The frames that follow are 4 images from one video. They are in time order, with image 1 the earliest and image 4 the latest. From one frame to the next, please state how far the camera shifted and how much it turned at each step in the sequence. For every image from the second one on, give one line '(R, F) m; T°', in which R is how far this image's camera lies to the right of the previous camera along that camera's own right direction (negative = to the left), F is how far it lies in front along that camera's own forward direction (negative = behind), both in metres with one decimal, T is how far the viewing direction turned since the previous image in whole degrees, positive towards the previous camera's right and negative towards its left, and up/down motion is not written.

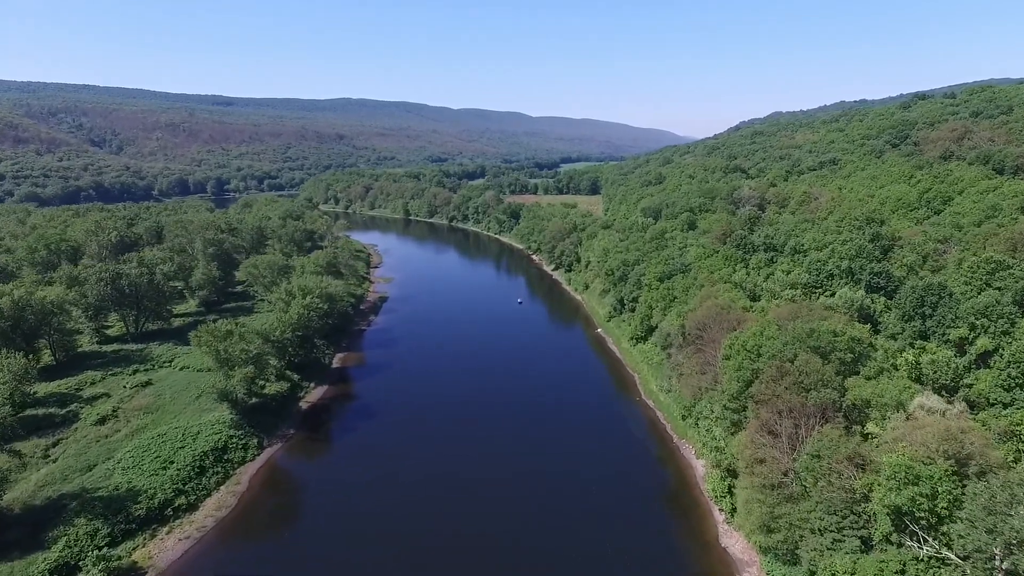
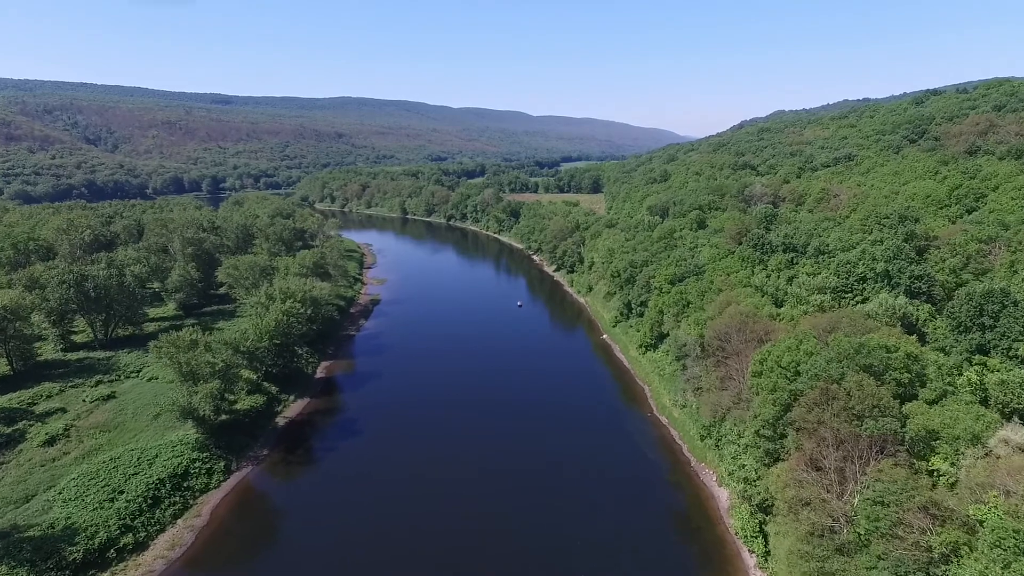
(+0.1, +4.6) m; 0°
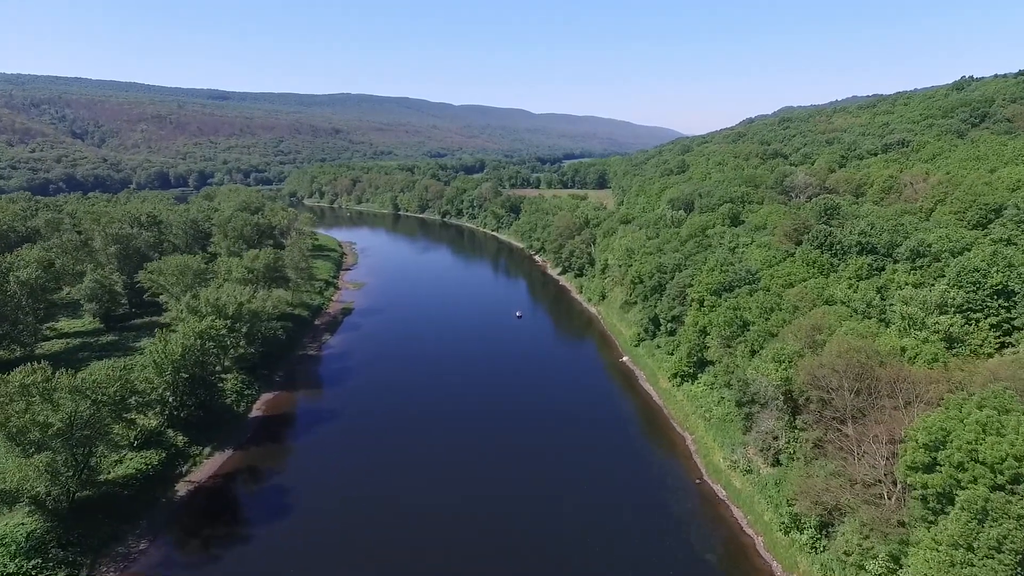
(+0.3, +12.9) m; 0°
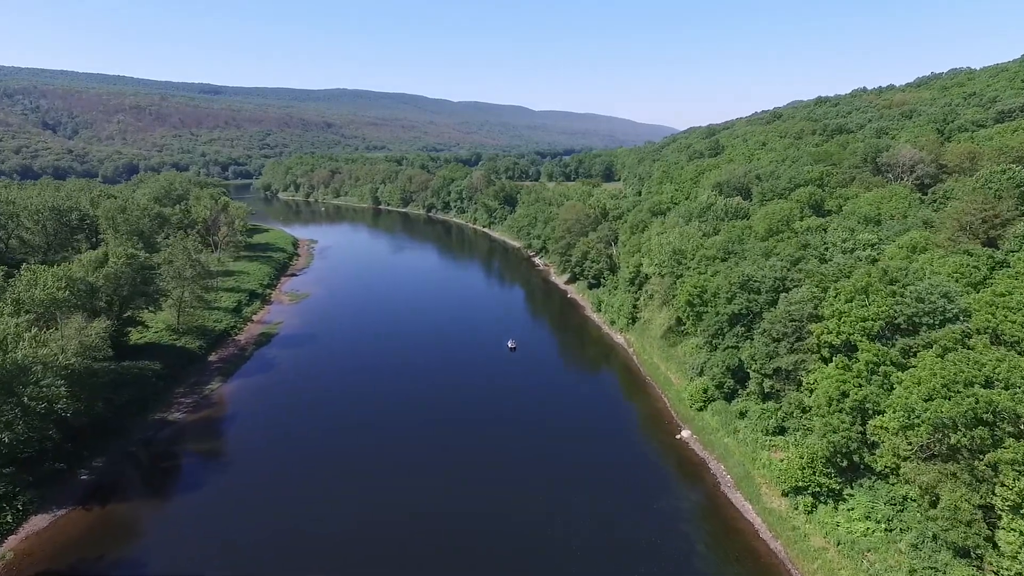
(+0.7, +20.6) m; 0°
